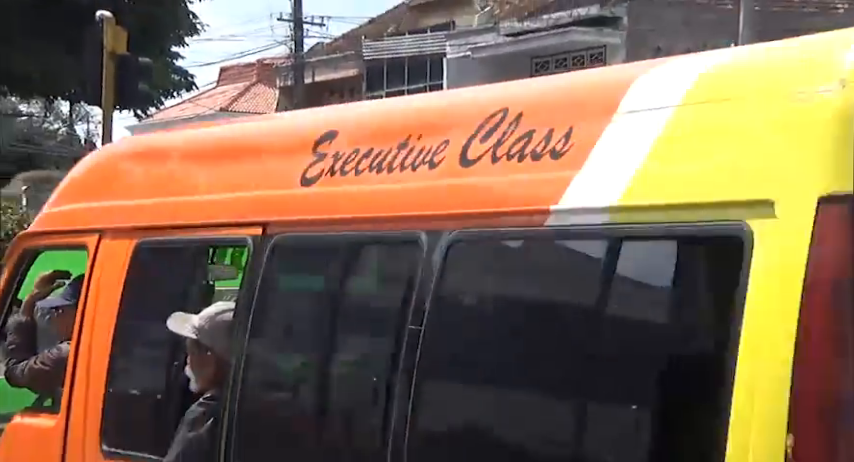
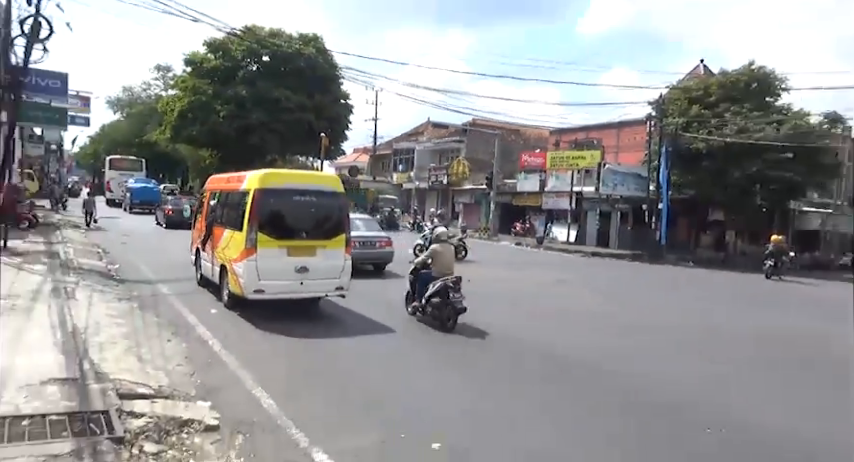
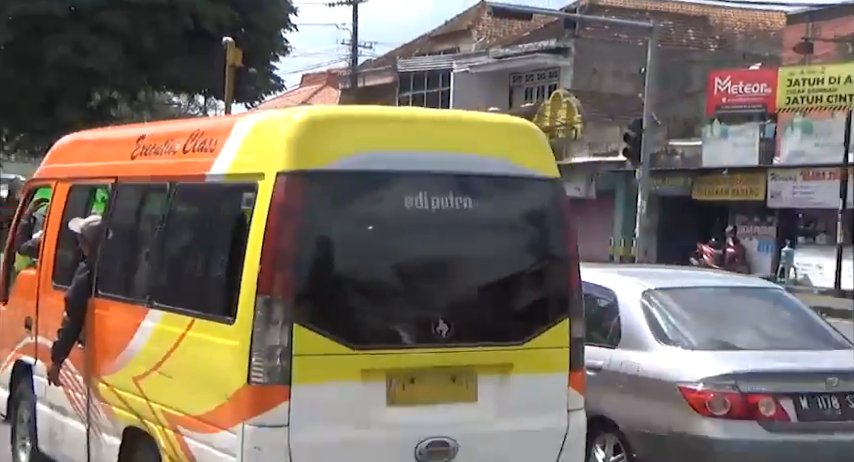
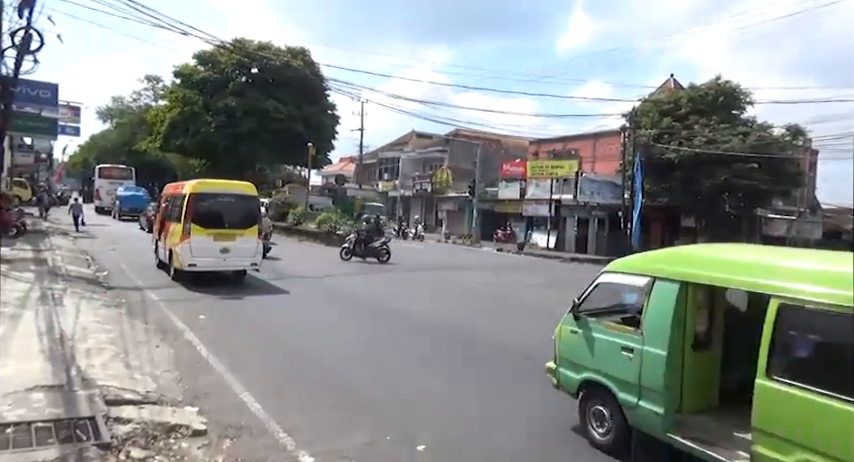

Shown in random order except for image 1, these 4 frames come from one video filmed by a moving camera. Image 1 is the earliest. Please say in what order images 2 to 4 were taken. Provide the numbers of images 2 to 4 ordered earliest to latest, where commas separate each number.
3, 2, 4
